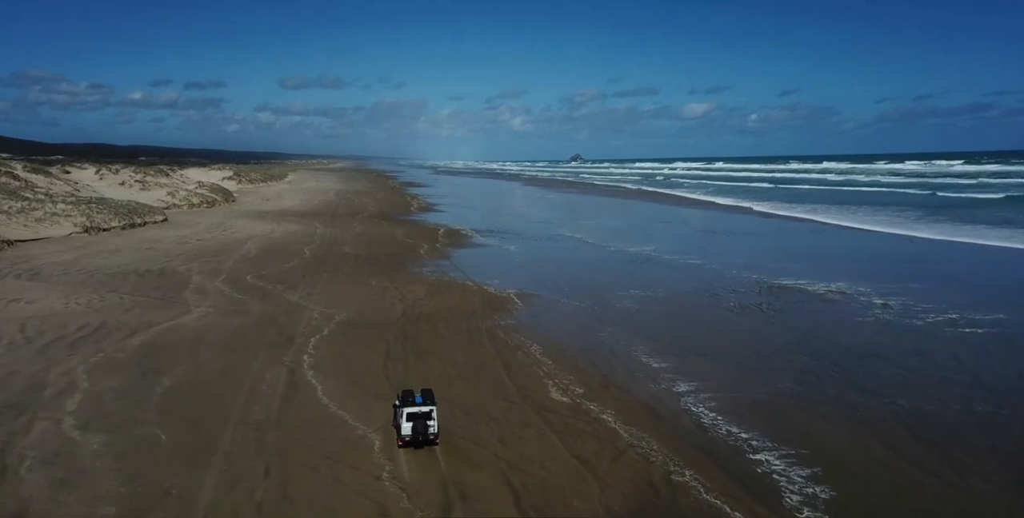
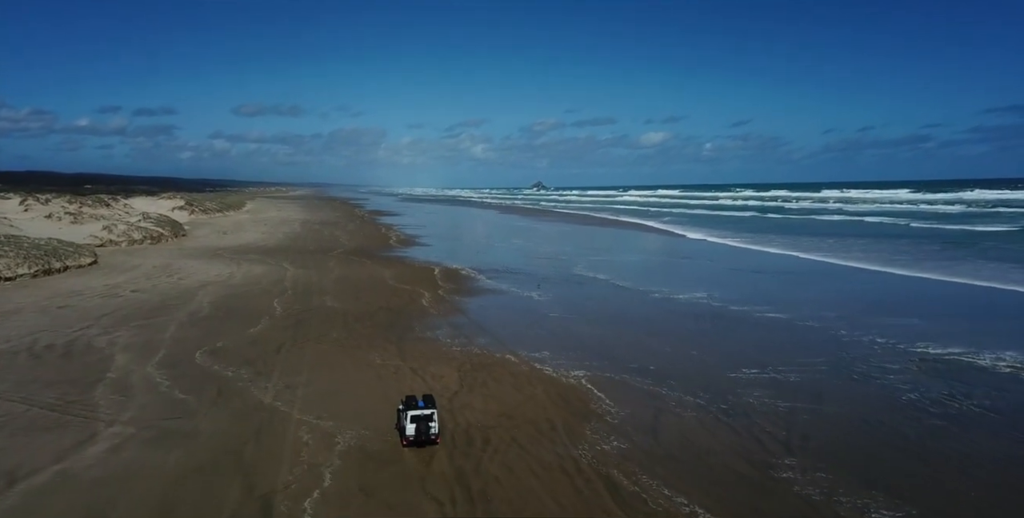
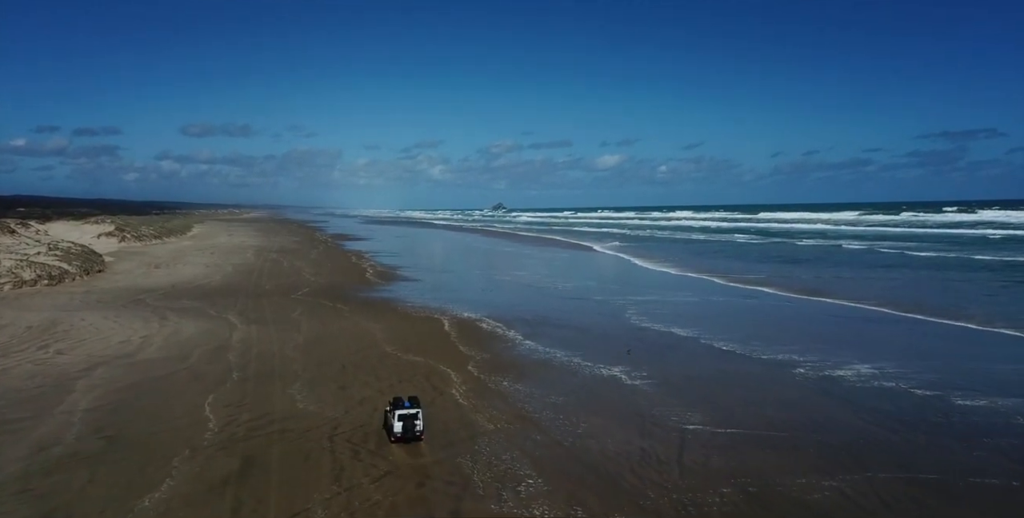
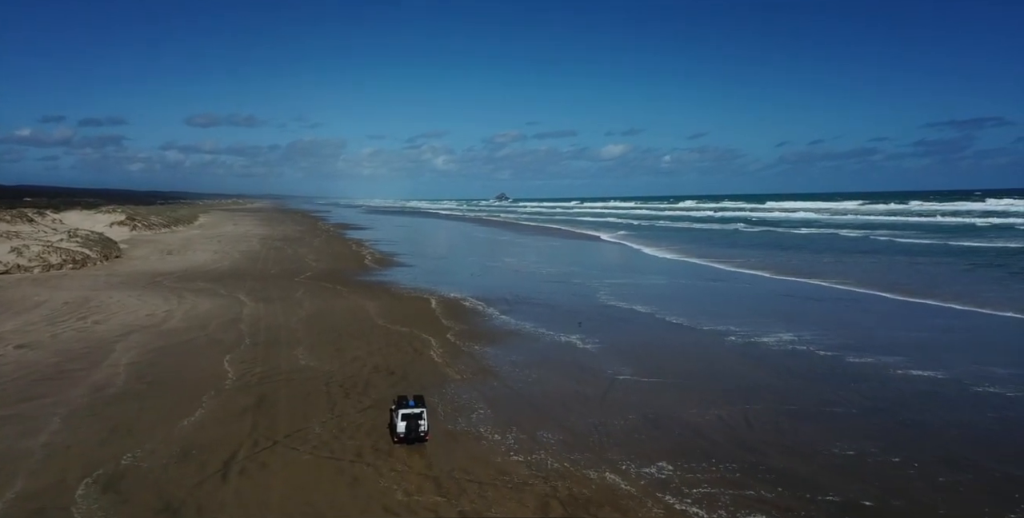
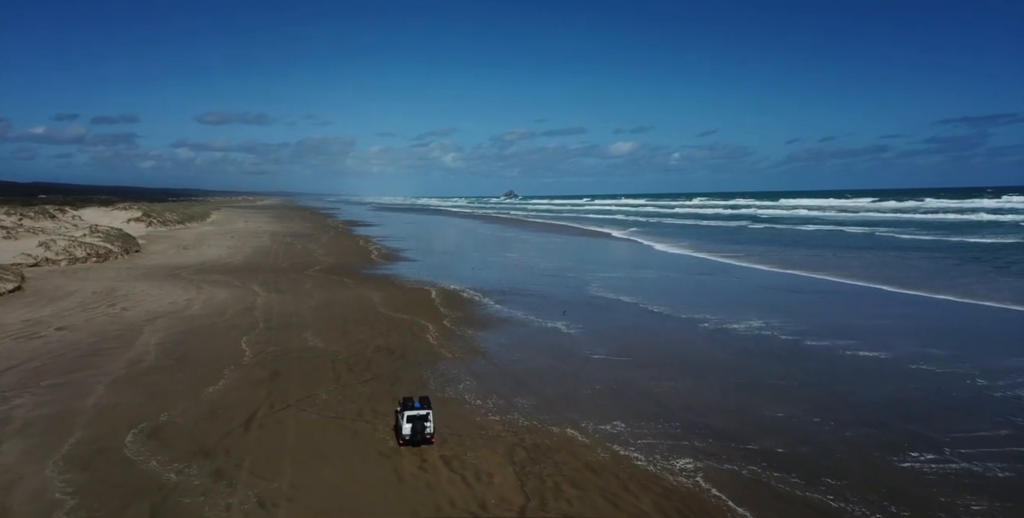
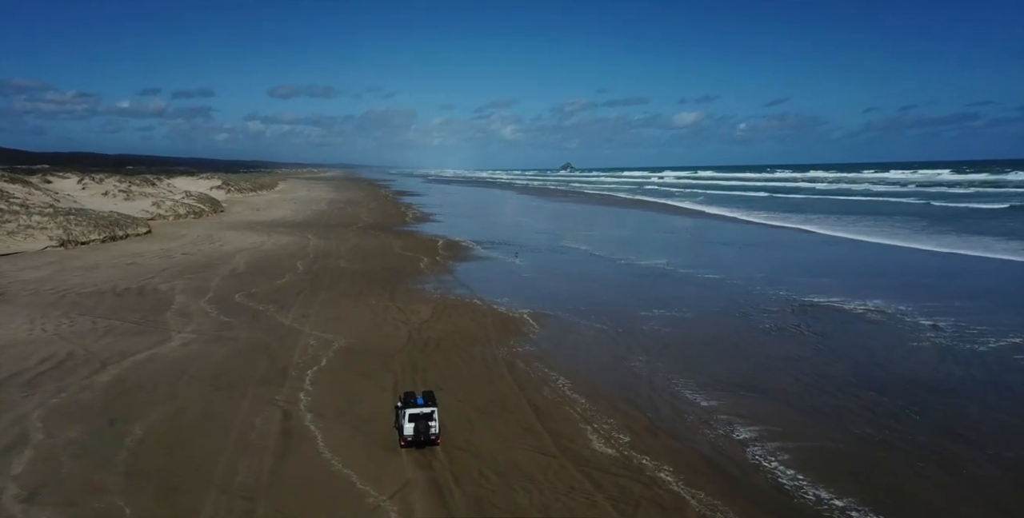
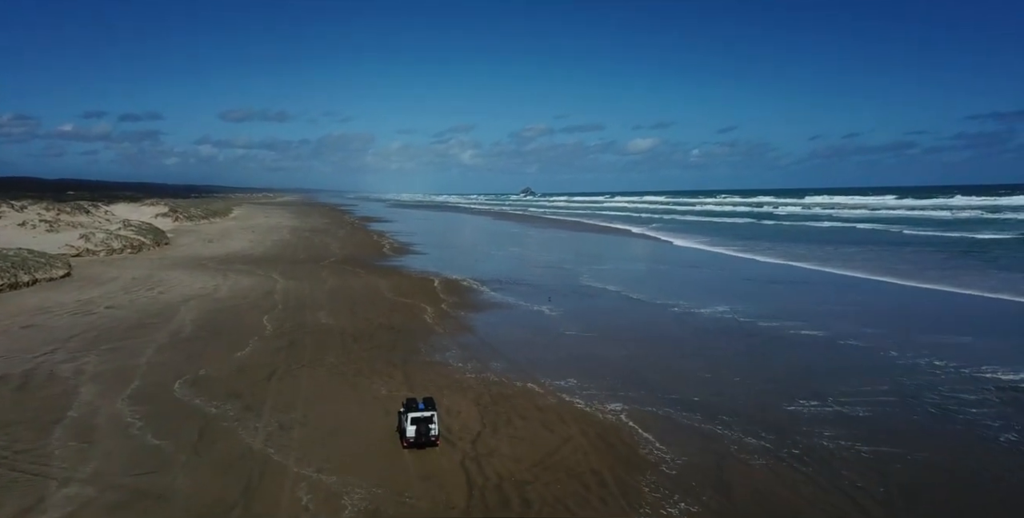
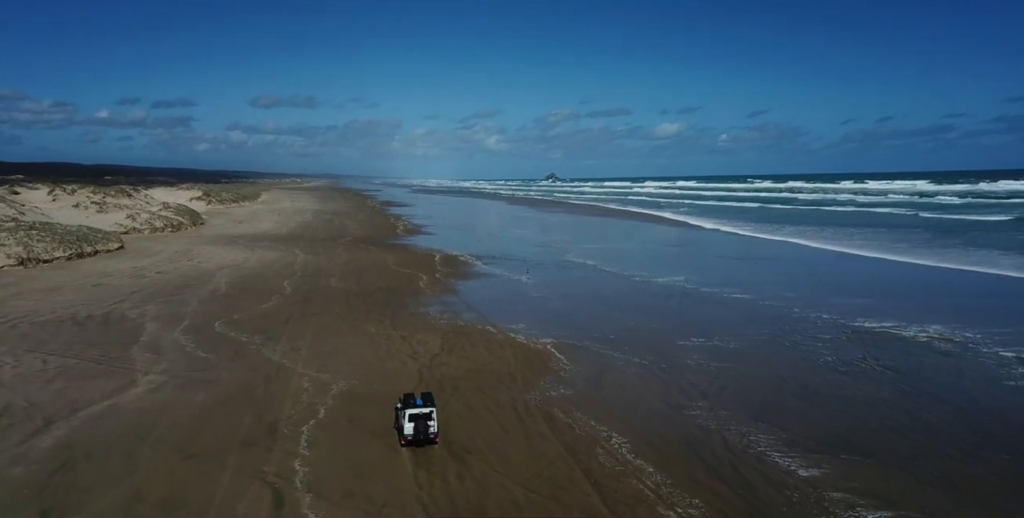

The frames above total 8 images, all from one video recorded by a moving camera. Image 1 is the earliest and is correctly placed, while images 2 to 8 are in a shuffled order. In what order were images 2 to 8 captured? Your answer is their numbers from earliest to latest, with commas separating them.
6, 8, 2, 7, 5, 4, 3
